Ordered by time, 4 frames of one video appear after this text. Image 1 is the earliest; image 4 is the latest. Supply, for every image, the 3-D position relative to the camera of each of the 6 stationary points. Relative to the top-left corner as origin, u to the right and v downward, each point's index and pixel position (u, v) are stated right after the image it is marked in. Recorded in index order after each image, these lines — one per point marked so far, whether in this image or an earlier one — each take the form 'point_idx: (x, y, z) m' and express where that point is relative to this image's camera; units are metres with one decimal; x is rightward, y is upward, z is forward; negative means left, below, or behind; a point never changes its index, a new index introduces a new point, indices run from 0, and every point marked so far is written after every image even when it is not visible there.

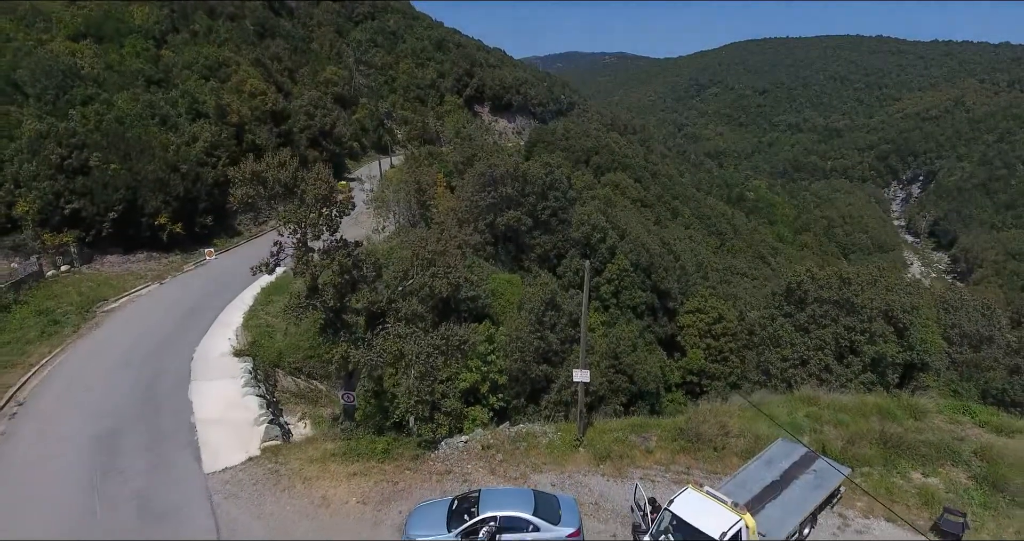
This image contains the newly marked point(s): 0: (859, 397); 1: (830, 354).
0: (+9.7, -3.5, +16.6) m
1: (+9.9, -2.6, +18.8) m
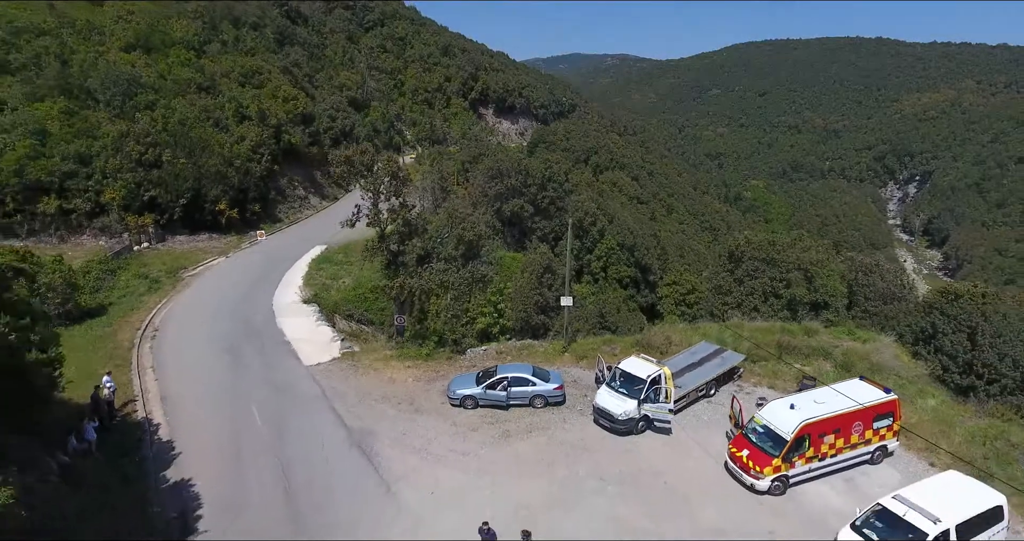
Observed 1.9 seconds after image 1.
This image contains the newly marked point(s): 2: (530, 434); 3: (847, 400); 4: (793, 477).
0: (+9.9, -2.0, +22.6) m
1: (+10.1, -1.1, +24.7) m
2: (+0.5, -4.3, +15.9) m
3: (+8.0, -3.0, +14.0) m
4: (+6.3, -4.6, +13.3) m
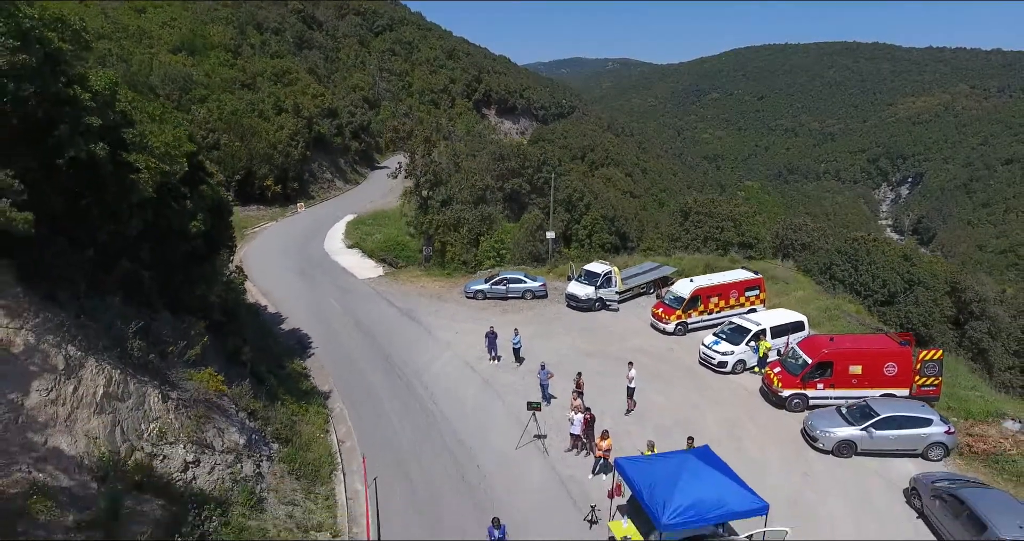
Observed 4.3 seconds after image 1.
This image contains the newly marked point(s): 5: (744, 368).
0: (+9.8, +0.7, +29.8) m
1: (+10.1, +1.6, +32.0) m
2: (+0.4, -1.6, +23.2) m
3: (+7.9, -0.2, +21.3) m
4: (+6.2, -1.8, +20.6) m
5: (+6.9, -2.9, +17.7) m
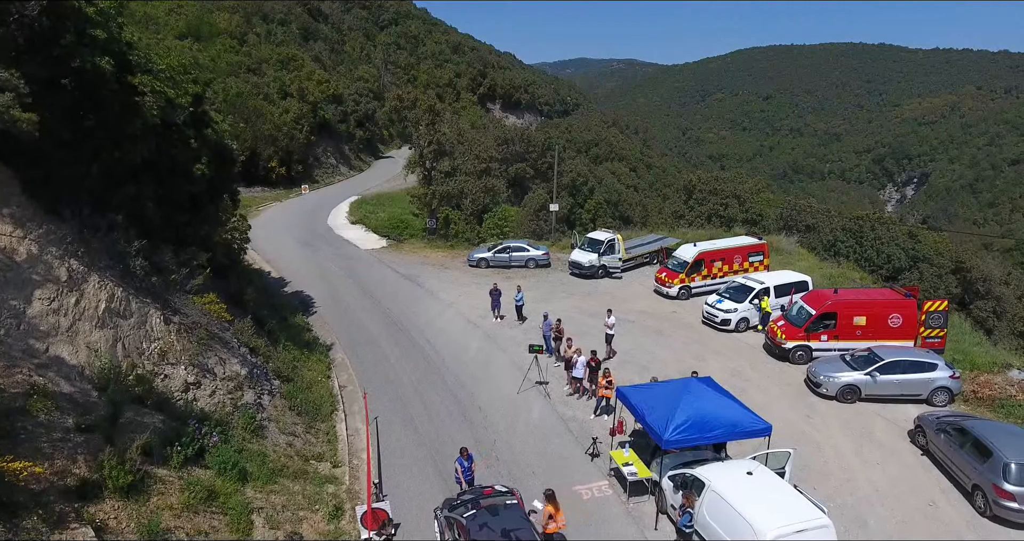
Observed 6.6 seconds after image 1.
0: (+10.0, +1.9, +29.7) m
1: (+10.2, +2.8, +31.9) m
2: (+0.5, -0.3, +23.1) m
3: (+8.0, +1.0, +21.2) m
4: (+6.3, -0.6, +20.5) m
5: (+6.9, -1.7, +17.6) m
